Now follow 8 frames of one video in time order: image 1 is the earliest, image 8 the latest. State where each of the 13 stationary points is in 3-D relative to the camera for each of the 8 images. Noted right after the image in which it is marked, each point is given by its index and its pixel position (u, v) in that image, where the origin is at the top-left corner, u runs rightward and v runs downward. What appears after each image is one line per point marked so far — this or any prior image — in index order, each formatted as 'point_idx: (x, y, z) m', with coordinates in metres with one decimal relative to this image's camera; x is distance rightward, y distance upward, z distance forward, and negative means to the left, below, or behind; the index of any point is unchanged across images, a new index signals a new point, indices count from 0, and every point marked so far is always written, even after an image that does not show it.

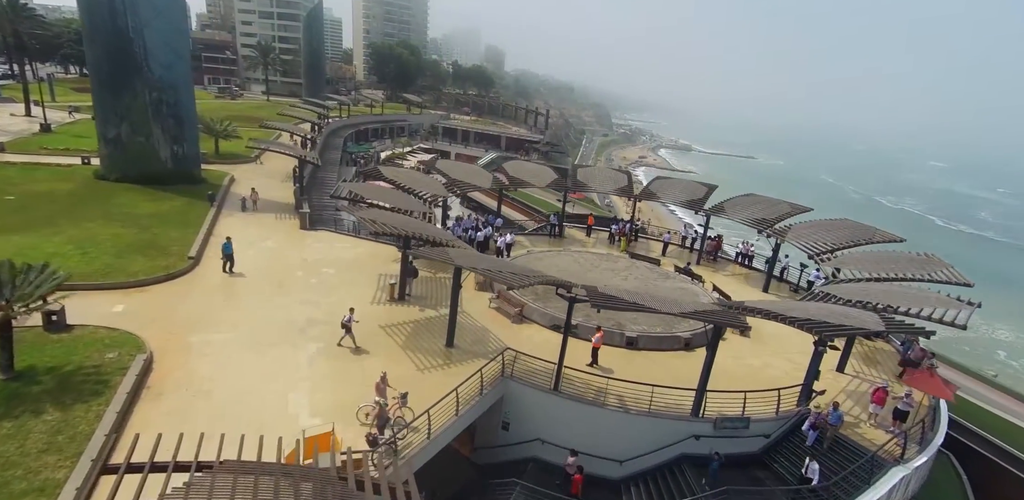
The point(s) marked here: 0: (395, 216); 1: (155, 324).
0: (-4.1, +1.0, +18.0) m
1: (-11.0, -2.3, +15.5) m
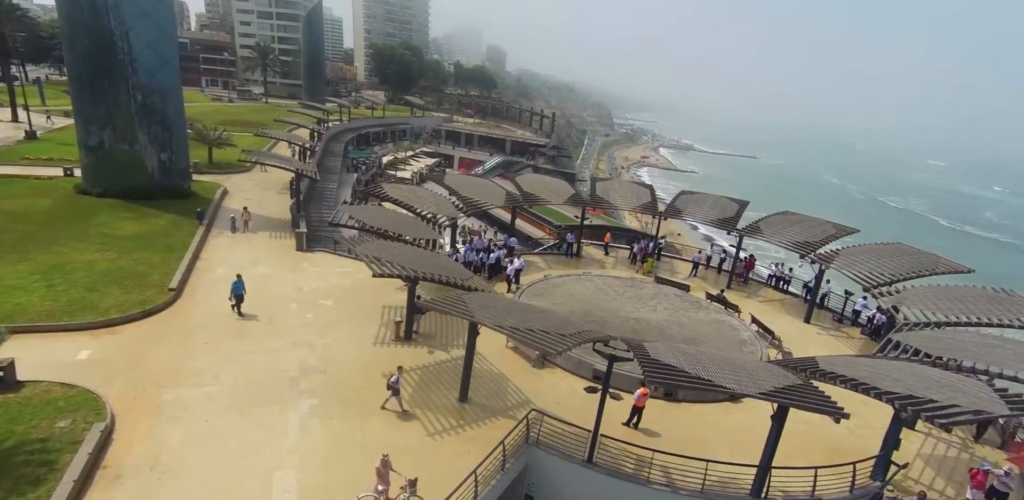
0: (-3.4, -0.1, +15.9) m
1: (-10.4, -3.4, +13.4) m
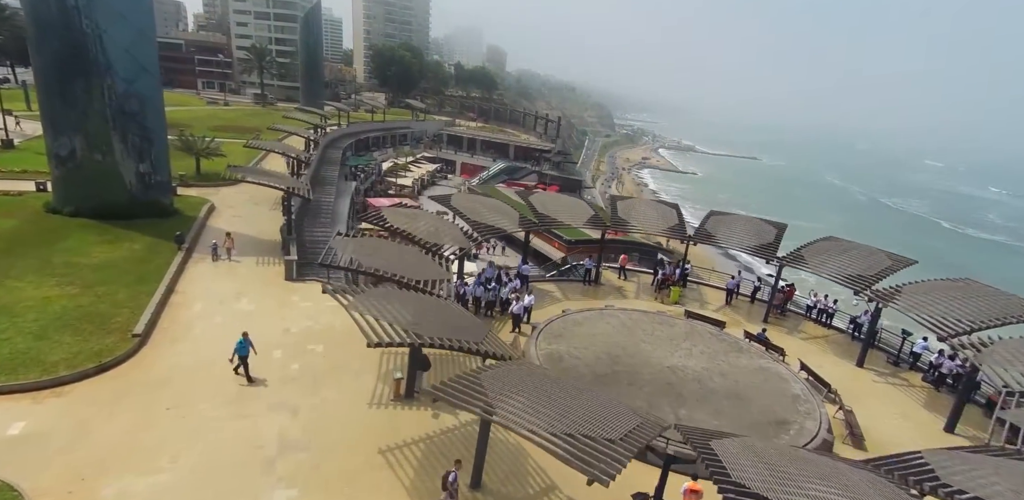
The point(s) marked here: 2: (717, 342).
0: (-2.9, -1.3, +13.5) m
1: (-9.9, -4.6, +11.0) m
2: (+7.5, -3.4, +18.5) m
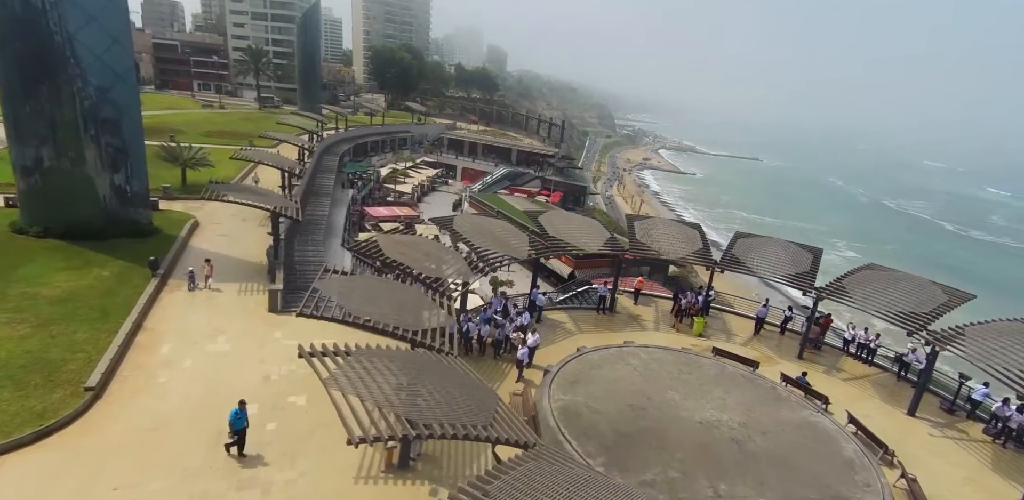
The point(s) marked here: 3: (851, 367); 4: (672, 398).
0: (-2.6, -2.4, +11.4) m
1: (-9.6, -5.7, +8.9) m
2: (+7.8, -4.5, +16.4) m
3: (+13.0, -4.5, +19.2) m
4: (+4.9, -4.6, +15.5) m
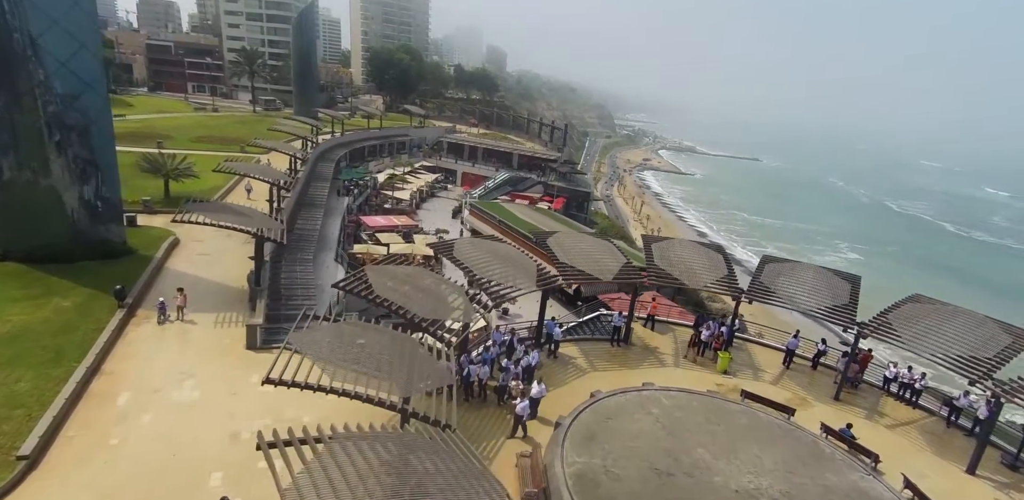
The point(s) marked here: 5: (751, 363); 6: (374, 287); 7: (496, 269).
0: (-2.4, -3.5, +9.4) m
1: (-9.4, -6.7, +6.9) m
2: (+8.0, -5.6, +14.5) m
3: (+13.2, -5.5, +17.3) m
4: (+5.1, -5.6, +13.5) m
5: (+9.3, -4.4, +19.6) m
6: (-4.5, -1.1, +16.2) m
7: (-0.7, -0.7, +19.1) m
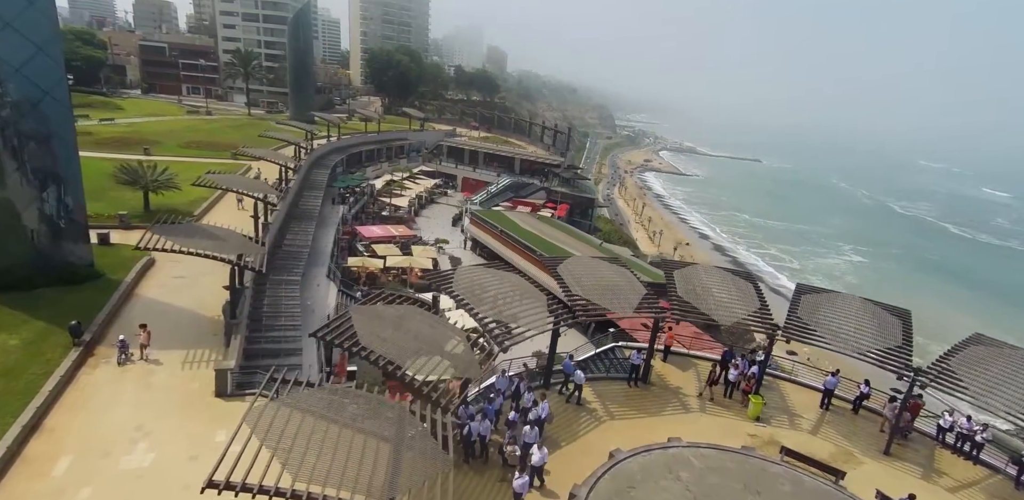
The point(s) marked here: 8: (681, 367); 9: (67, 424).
0: (-2.2, -4.5, +7.3) m
1: (-9.2, -7.7, +4.8) m
2: (+8.2, -6.6, +12.4) m
3: (+13.3, -6.6, +15.1) m
4: (+5.3, -6.6, +11.4) m
5: (+9.5, -5.4, +17.5) m
6: (-4.3, -2.1, +14.1) m
7: (-0.5, -1.7, +17.0) m
8: (+6.3, -4.5, +19.3) m
9: (-11.9, -4.7, +13.5) m
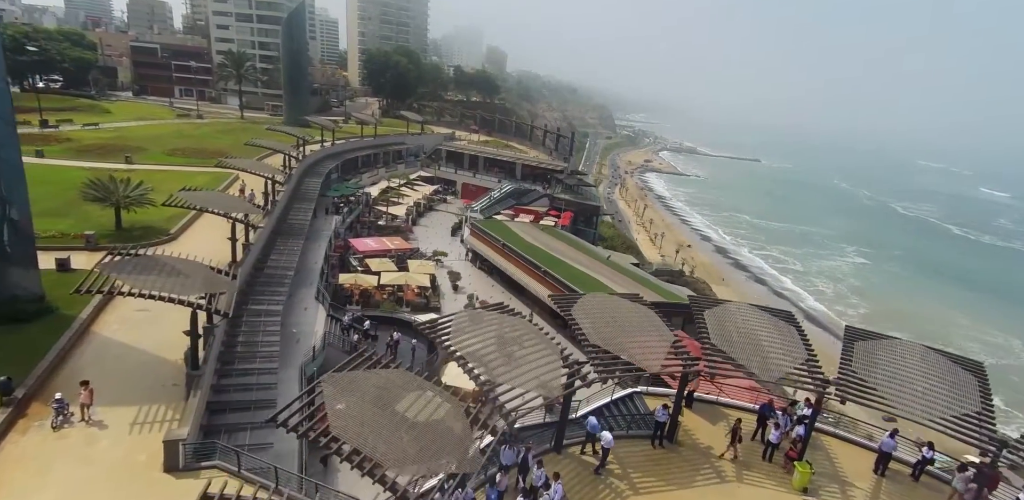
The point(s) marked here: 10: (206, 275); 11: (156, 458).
0: (-2.1, -5.7, +4.9) m
1: (-9.1, -8.9, +2.4) m
2: (+8.4, -7.8, +9.9) m
3: (+13.5, -7.8, +12.7) m
4: (+5.4, -7.8, +9.0) m
5: (+9.7, -6.6, +15.1) m
6: (-4.1, -3.4, +11.7) m
7: (-0.3, -2.9, +14.6) m
8: (+6.5, -5.7, +16.8) m
9: (-11.7, -5.9, +11.1) m
10: (-10.7, -0.8, +17.2) m
11: (-9.3, -5.4, +13.4) m
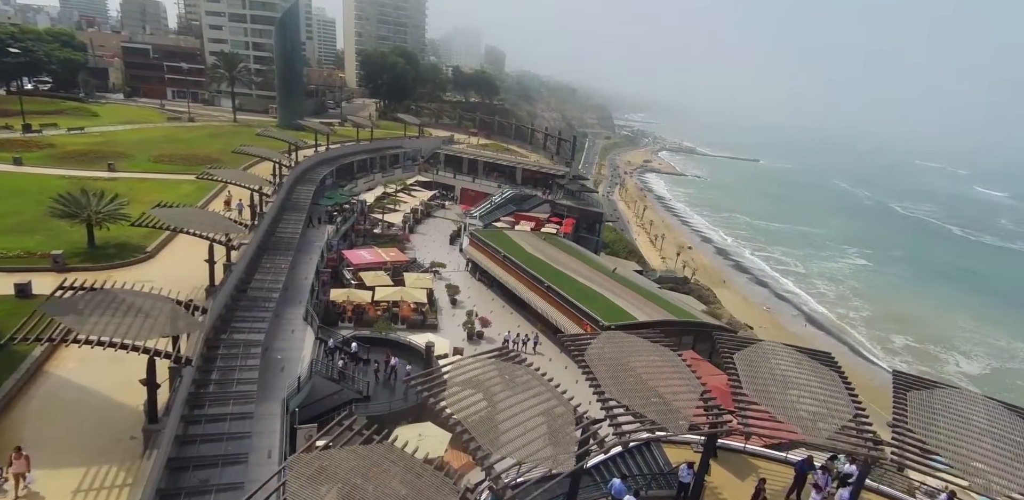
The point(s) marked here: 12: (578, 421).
0: (-1.9, -6.7, +3.0) m
1: (-8.9, -9.9, +0.5) m
2: (+8.5, -8.8, +8.0) m
3: (+13.6, -8.8, +10.8) m
4: (+5.6, -8.8, +7.1) m
5: (+9.8, -7.6, +13.2) m
6: (-4.0, -4.3, +9.7) m
7: (-0.2, -3.9, +12.7) m
8: (+6.6, -6.7, +14.9) m
9: (-11.6, -6.9, +9.1) m
10: (-10.6, -1.8, +15.3) m
11: (-9.2, -6.3, +11.5) m
12: (+1.5, -4.0, +13.5) m
